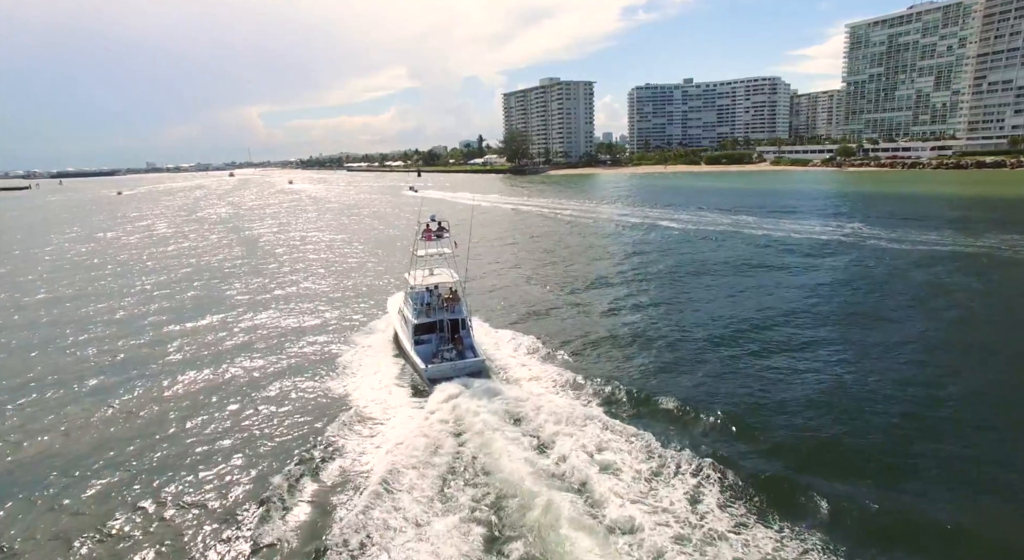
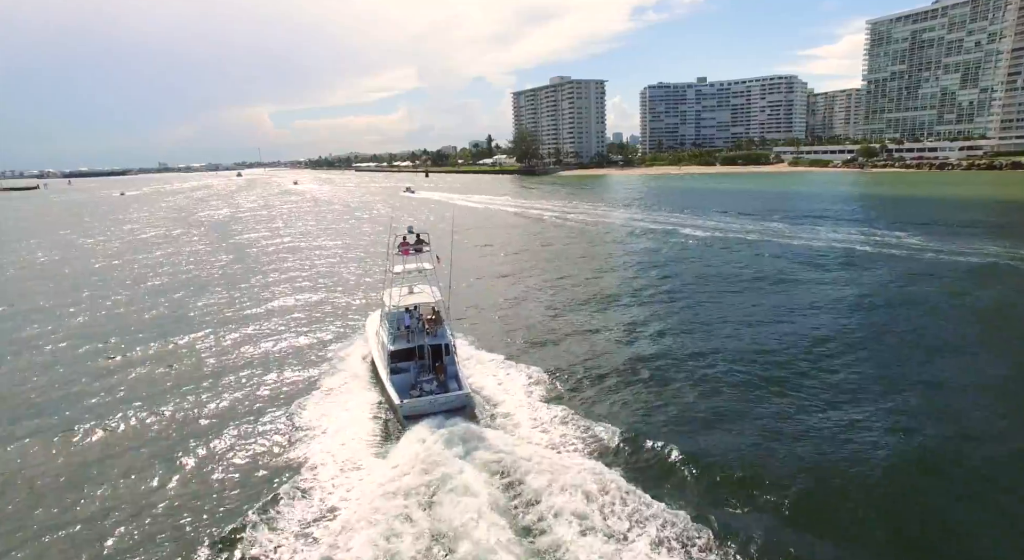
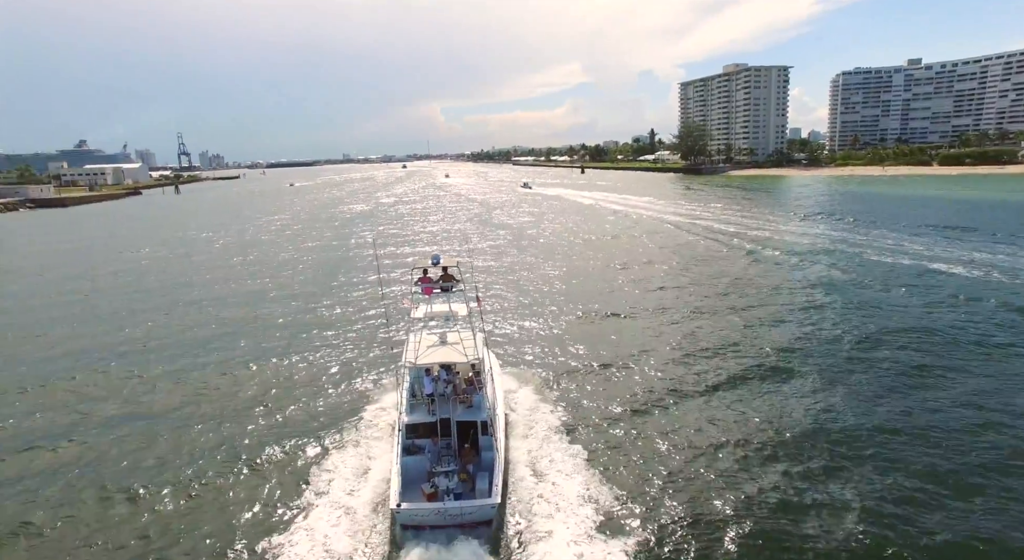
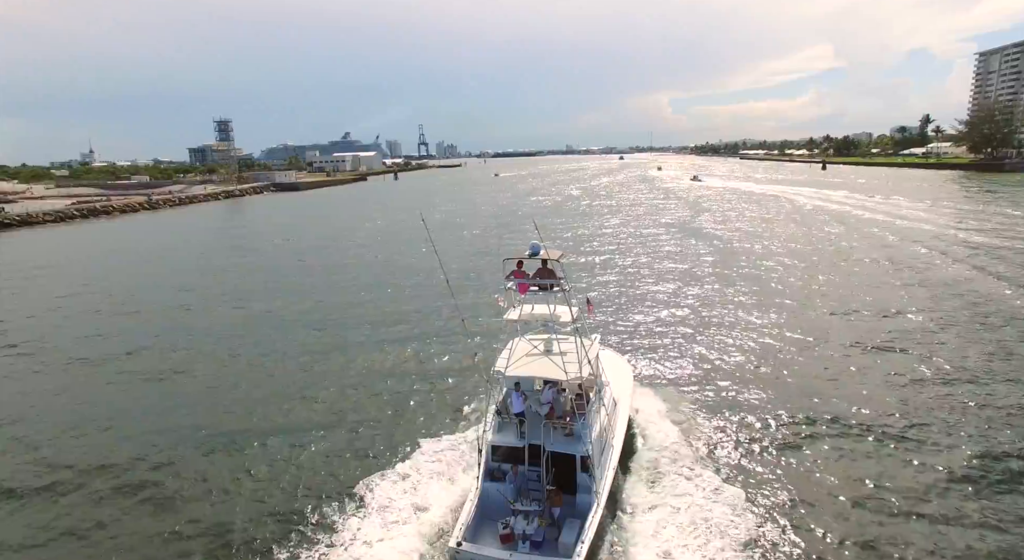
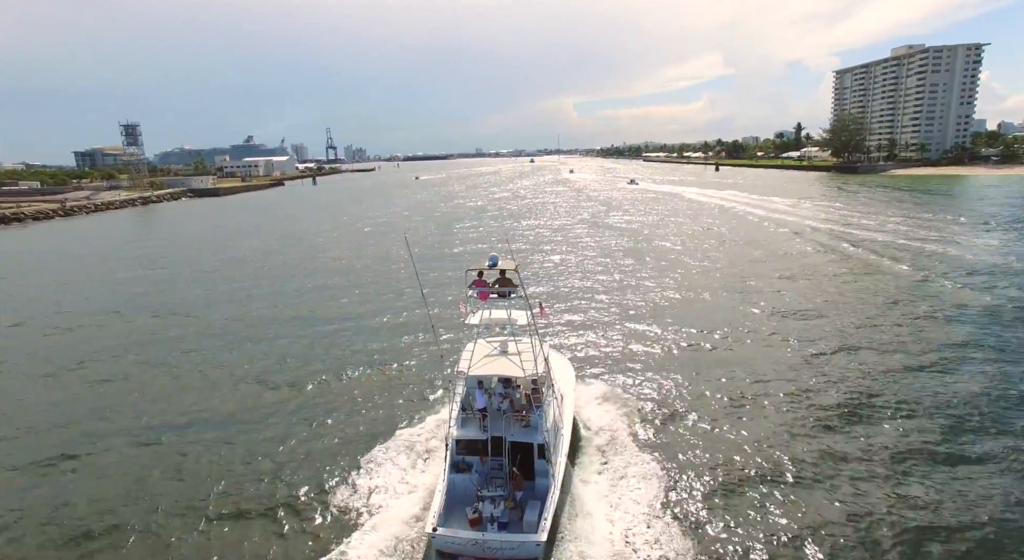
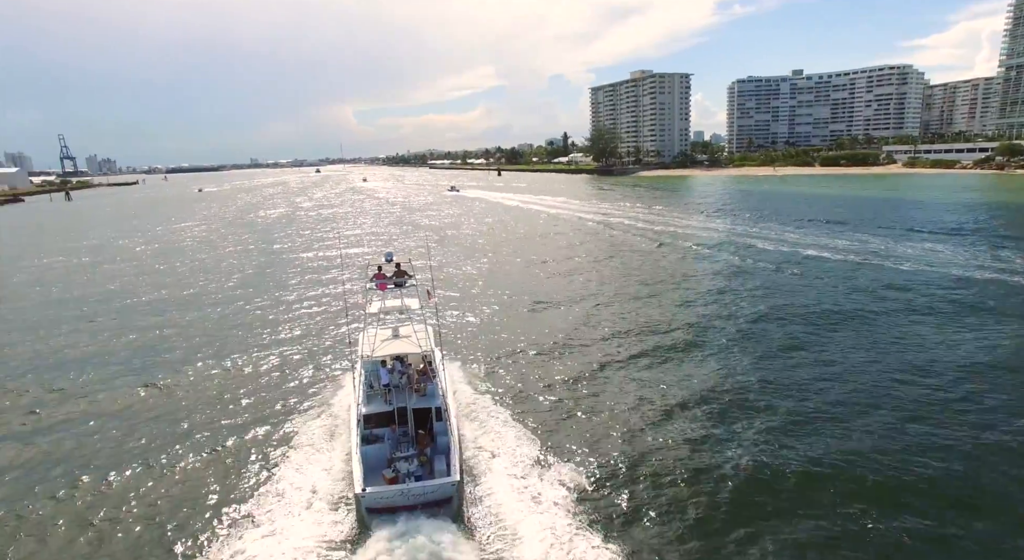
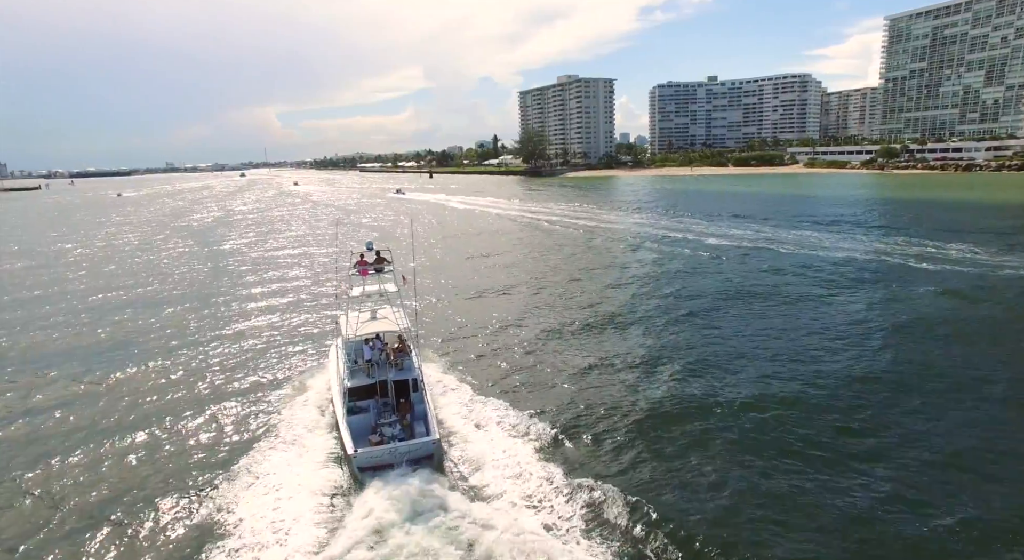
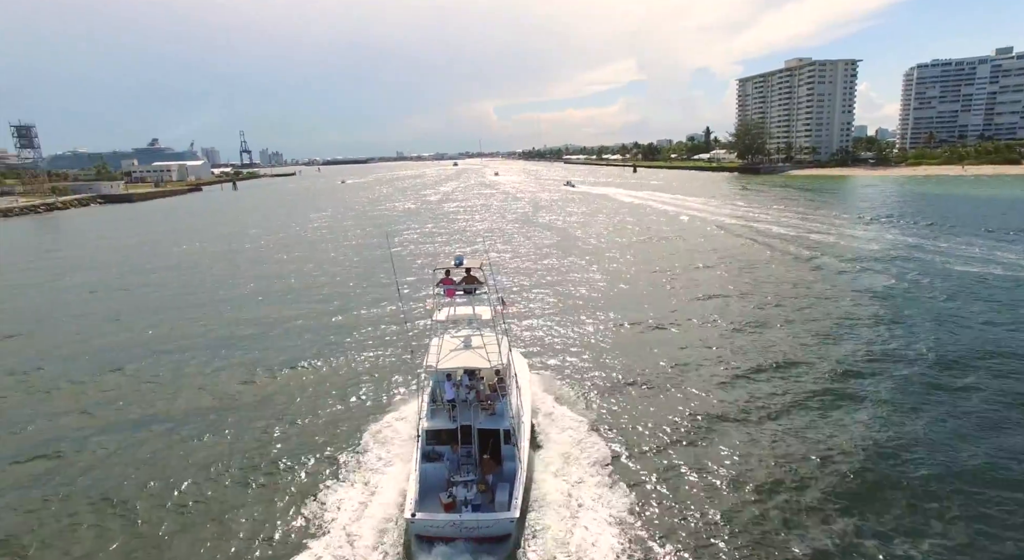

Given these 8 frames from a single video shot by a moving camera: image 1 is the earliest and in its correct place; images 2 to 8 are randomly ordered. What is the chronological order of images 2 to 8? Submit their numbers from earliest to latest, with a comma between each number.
2, 7, 6, 3, 8, 5, 4
